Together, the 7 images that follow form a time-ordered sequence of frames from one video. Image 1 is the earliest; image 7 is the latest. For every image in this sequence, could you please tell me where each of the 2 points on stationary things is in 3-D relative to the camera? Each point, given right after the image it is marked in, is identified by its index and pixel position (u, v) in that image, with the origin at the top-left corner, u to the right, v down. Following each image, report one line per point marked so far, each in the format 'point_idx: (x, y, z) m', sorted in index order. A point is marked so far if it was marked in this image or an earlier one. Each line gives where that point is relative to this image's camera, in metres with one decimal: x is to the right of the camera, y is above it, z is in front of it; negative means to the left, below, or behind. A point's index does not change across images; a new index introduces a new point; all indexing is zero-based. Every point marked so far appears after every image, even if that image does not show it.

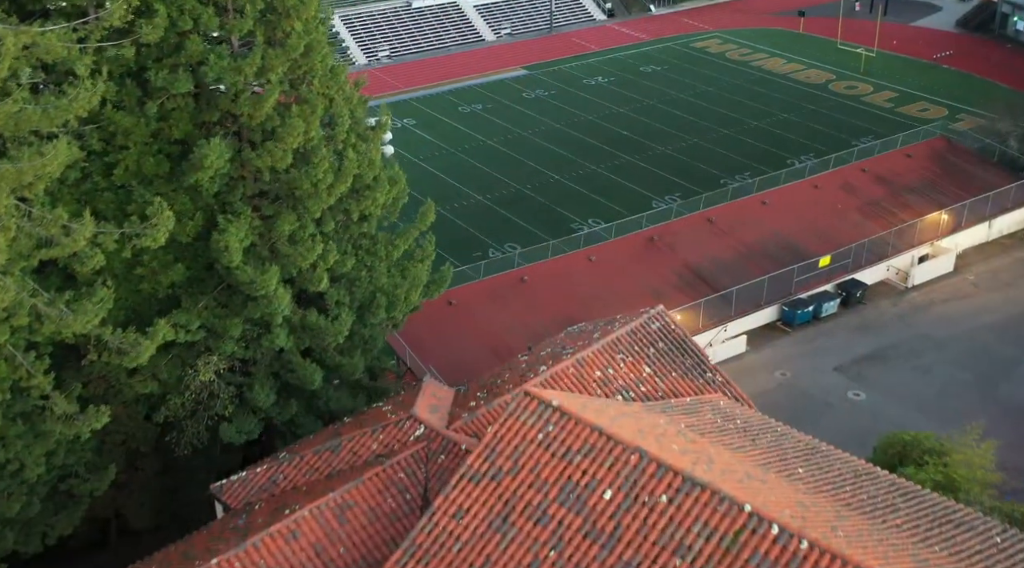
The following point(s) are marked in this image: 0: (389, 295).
0: (-1.8, -0.2, +17.4) m
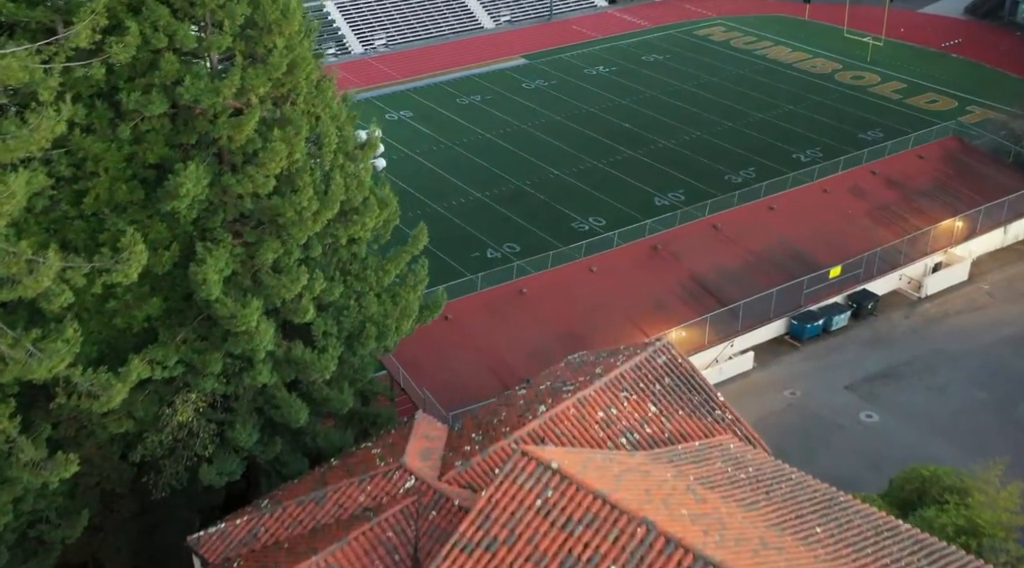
0: (-1.8, -0.6, +16.5) m
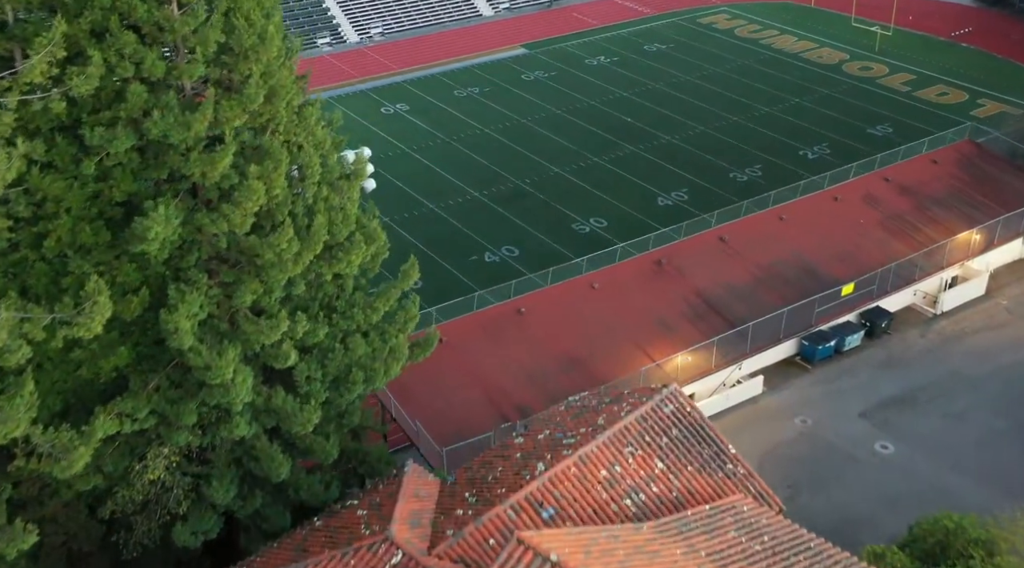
0: (-1.9, -1.1, +15.4) m
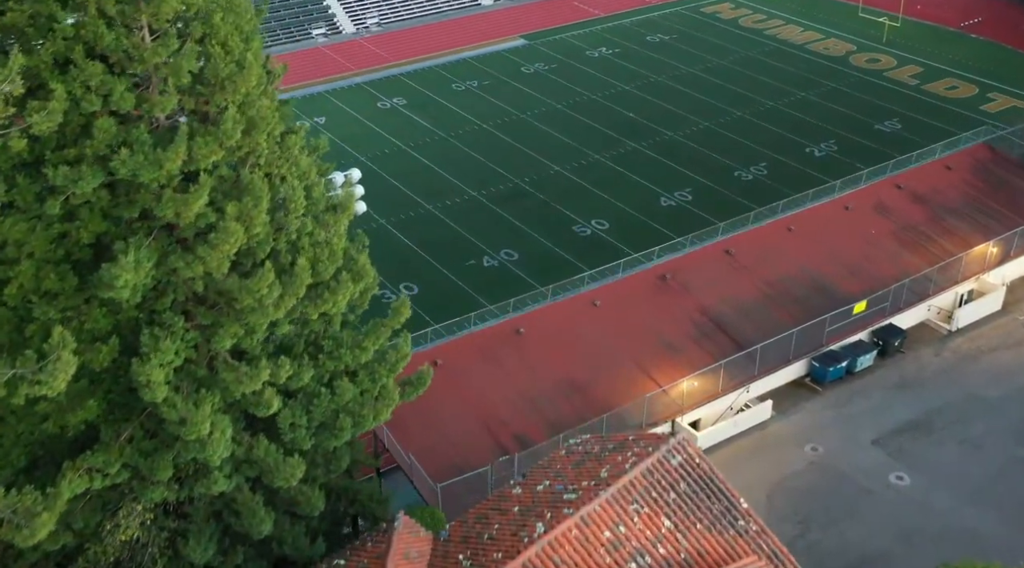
0: (-1.9, -1.5, +14.5) m
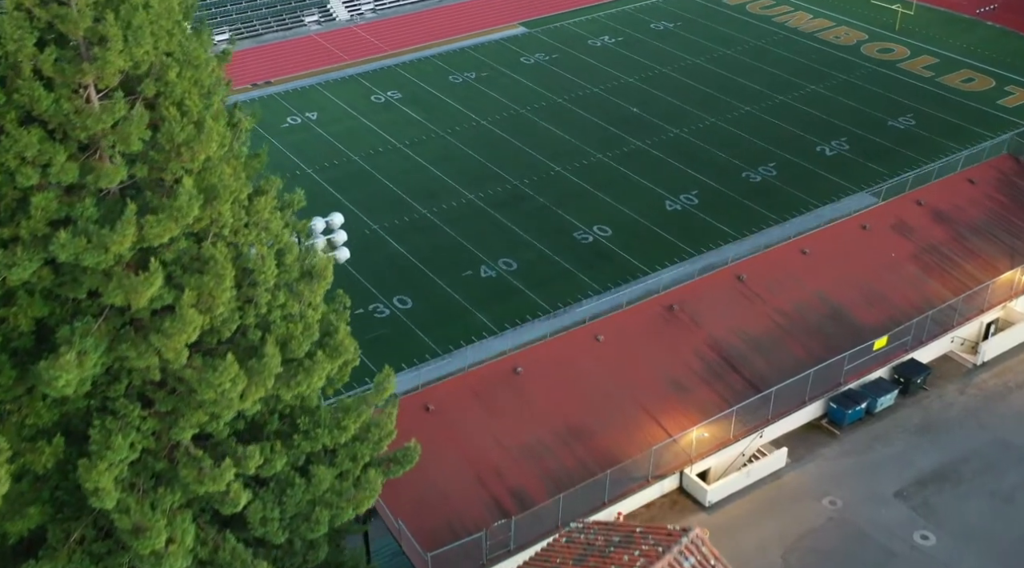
0: (-1.9, -2.3, +13.1) m
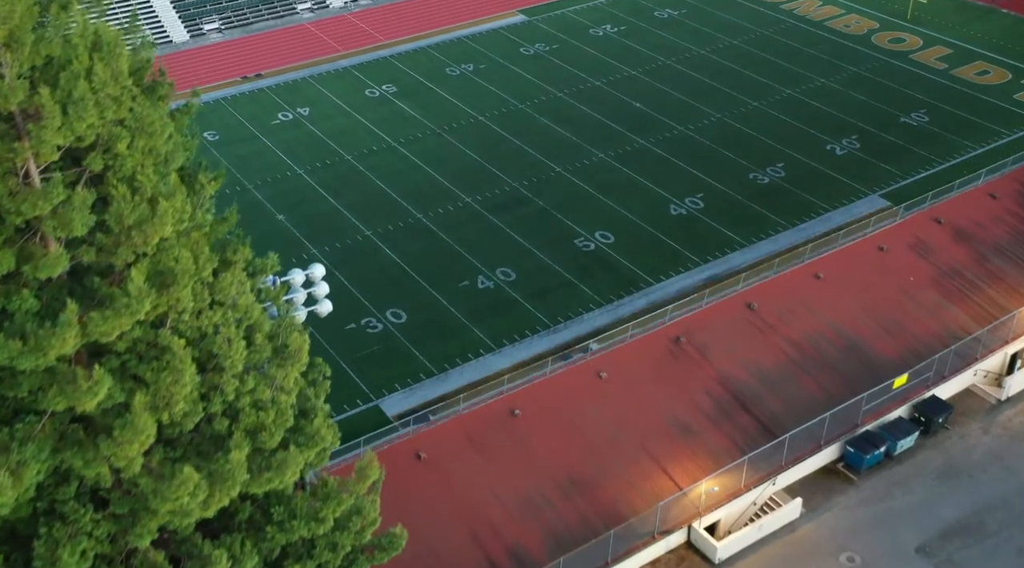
0: (-2.0, -3.1, +11.9) m
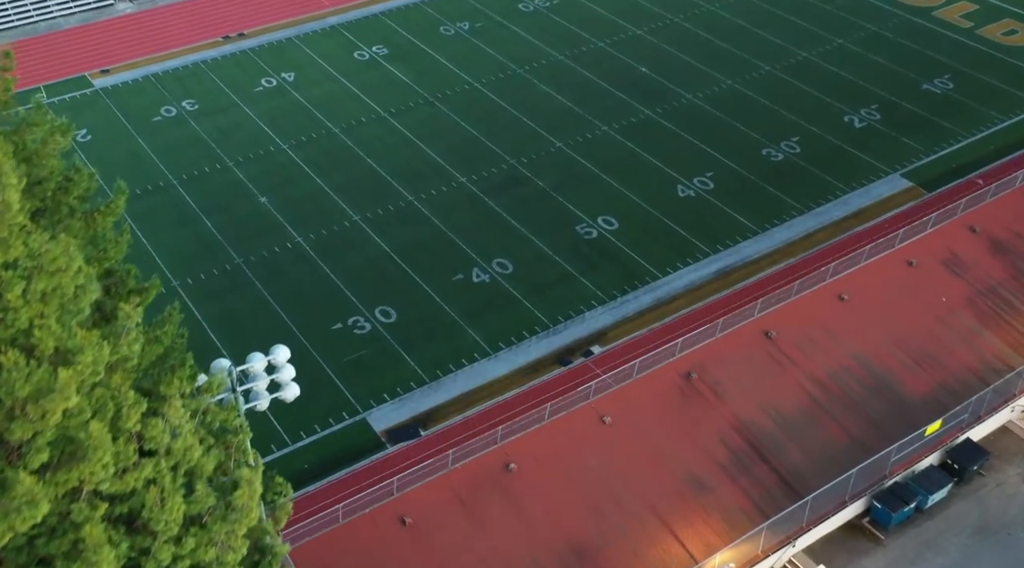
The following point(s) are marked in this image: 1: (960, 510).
0: (-2.1, -4.2, +10.2) m
1: (+6.7, -3.4, +18.2) m
